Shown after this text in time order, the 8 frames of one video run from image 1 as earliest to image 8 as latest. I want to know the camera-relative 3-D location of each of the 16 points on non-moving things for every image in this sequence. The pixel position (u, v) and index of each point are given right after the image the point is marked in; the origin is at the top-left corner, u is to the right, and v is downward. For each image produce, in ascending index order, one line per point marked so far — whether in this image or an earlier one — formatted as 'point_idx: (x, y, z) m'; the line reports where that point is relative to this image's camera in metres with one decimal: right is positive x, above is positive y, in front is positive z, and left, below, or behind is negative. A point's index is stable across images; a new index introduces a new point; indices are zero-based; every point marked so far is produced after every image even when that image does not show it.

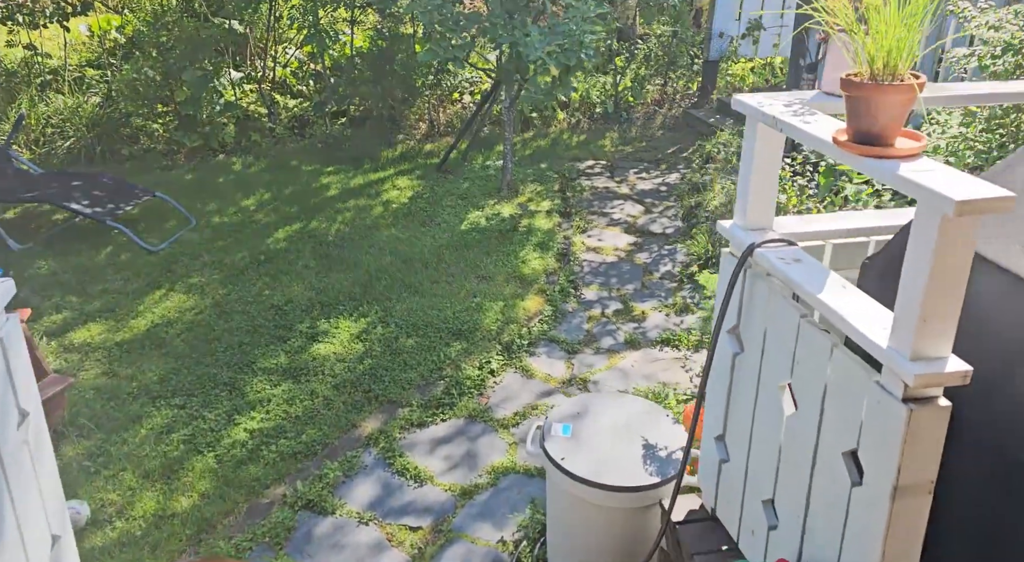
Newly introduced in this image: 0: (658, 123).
0: (+1.8, +1.9, +8.8) m
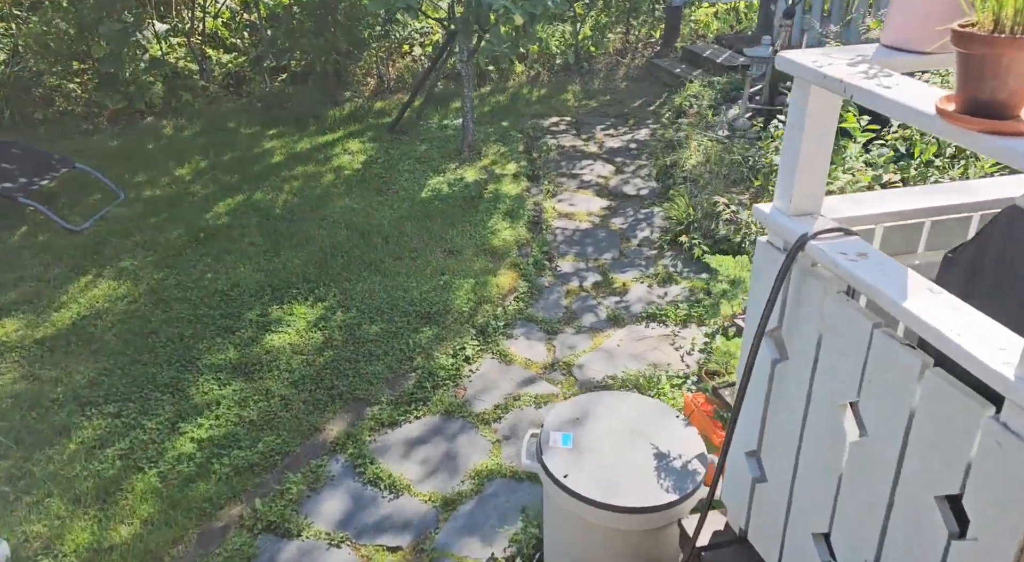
0: (+1.3, +2.4, +8.4) m
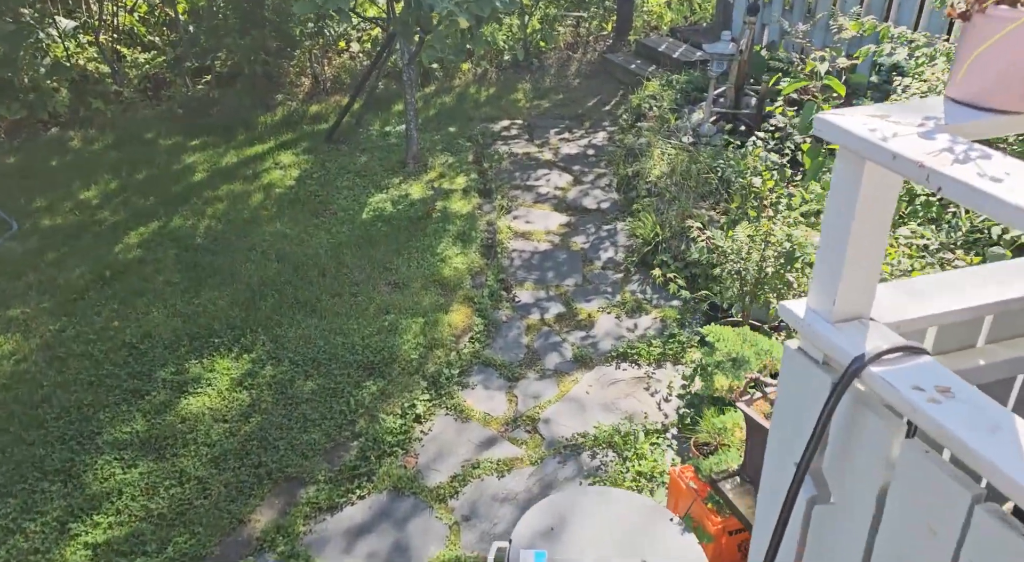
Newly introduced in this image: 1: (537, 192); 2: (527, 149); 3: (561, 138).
0: (+0.7, +2.3, +8.0) m
1: (+0.2, +0.6, +5.2) m
2: (+0.1, +1.1, +5.9) m
3: (+0.4, +1.2, +6.2) m
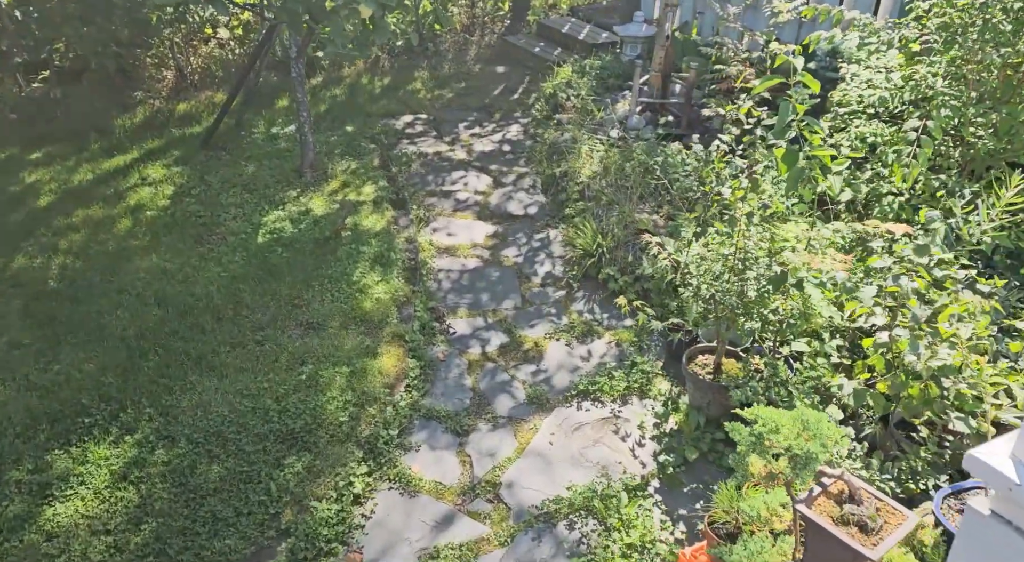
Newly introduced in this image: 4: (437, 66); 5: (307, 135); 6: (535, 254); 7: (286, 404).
0: (-0.4, +2.3, +7.4) m
1: (-0.4, +0.5, +4.7) m
2: (-0.5, +1.0, +5.3) m
3: (-0.3, +1.2, +5.6) m
4: (-0.7, +2.1, +7.1) m
5: (-1.3, +1.0, +4.7) m
6: (+0.1, +0.2, +4.2) m
7: (-0.9, -0.5, +3.0) m
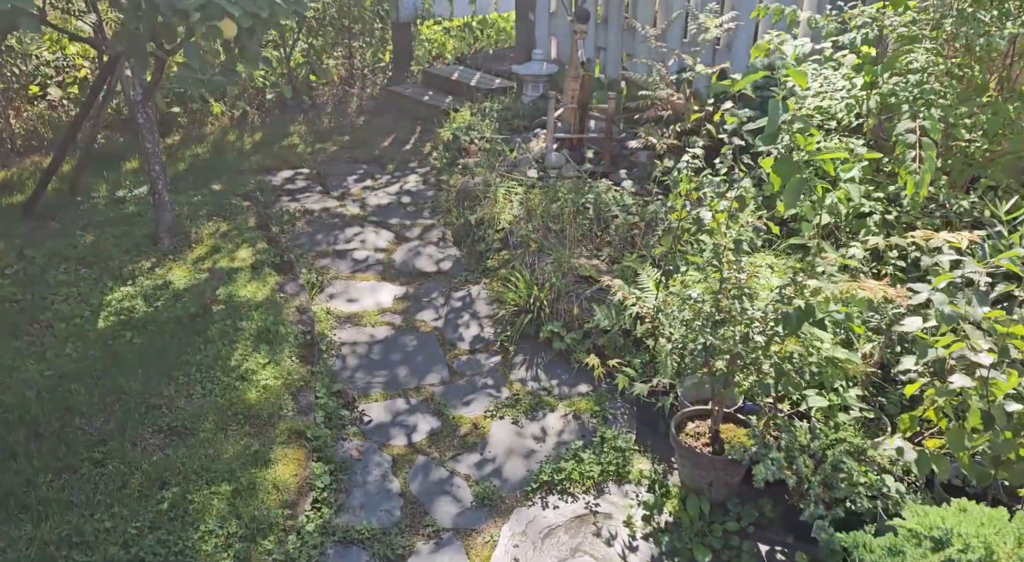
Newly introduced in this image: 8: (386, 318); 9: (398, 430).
0: (-1.5, +1.6, +6.8) m
1: (-0.9, +0.1, +4.0) m
2: (-1.2, +0.5, +4.6) m
3: (-1.0, +0.6, +4.9) m
4: (-1.7, +1.4, +6.4) m
5: (-1.9, +0.5, +3.9) m
6: (-0.3, -0.2, +3.5) m
7: (-1.1, -0.8, +2.1) m
8: (-0.6, -0.2, +3.5) m
9: (-0.4, -0.6, +2.8) m
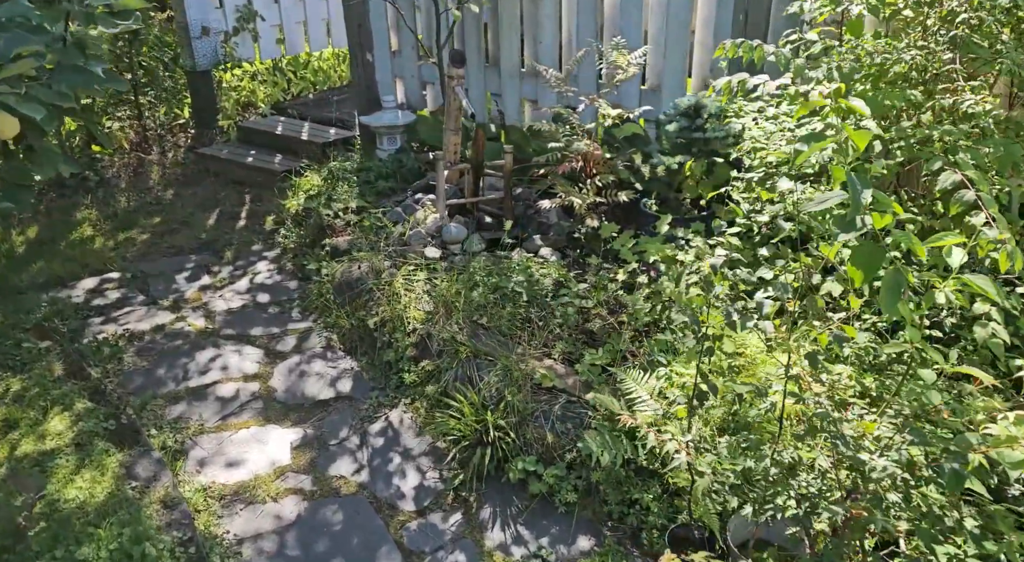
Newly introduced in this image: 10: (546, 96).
0: (-2.7, +0.8, +5.6) m
1: (-1.2, -0.5, +3.0) m
2: (-1.7, -0.2, +3.5) m
3: (-1.7, 0.0, +3.9) m
4: (-2.9, +0.6, +5.1) m
5: (-2.2, -0.3, +2.6) m
6: (-0.5, -0.7, +2.7) m
7: (-0.8, -1.3, +1.1) m
8: (-0.8, -0.7, +2.6) m
9: (-0.4, -1.1, +1.9) m
10: (+0.2, +1.1, +4.3) m
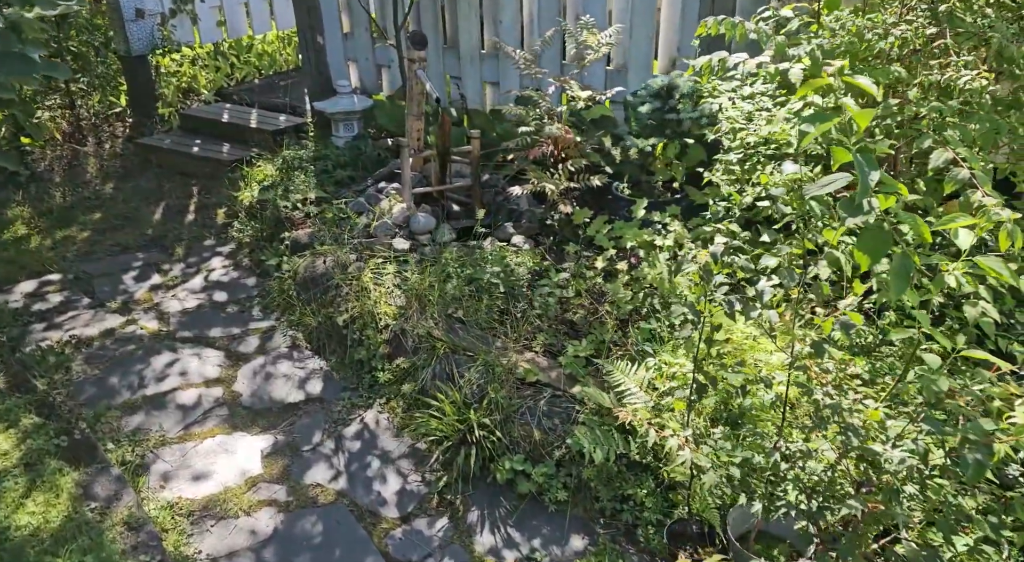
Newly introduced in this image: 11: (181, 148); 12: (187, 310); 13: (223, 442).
0: (-3.0, +0.8, +5.2) m
1: (-1.3, -0.5, +2.8) m
2: (-1.8, -0.2, +3.3) m
3: (-1.8, 0.0, +3.7) m
4: (-3.1, +0.6, +4.8) m
5: (-2.2, -0.3, +2.4) m
6: (-0.5, -0.6, +2.5) m
7: (-0.7, -1.3, +1.0) m
8: (-0.8, -0.7, +2.4) m
9: (-0.4, -1.1, +1.8) m
10: (0.0, +1.2, +4.2) m
11: (-2.3, +0.9, +5.1) m
12: (-1.5, -0.1, +3.4) m
13: (-1.1, -0.6, +2.6) m
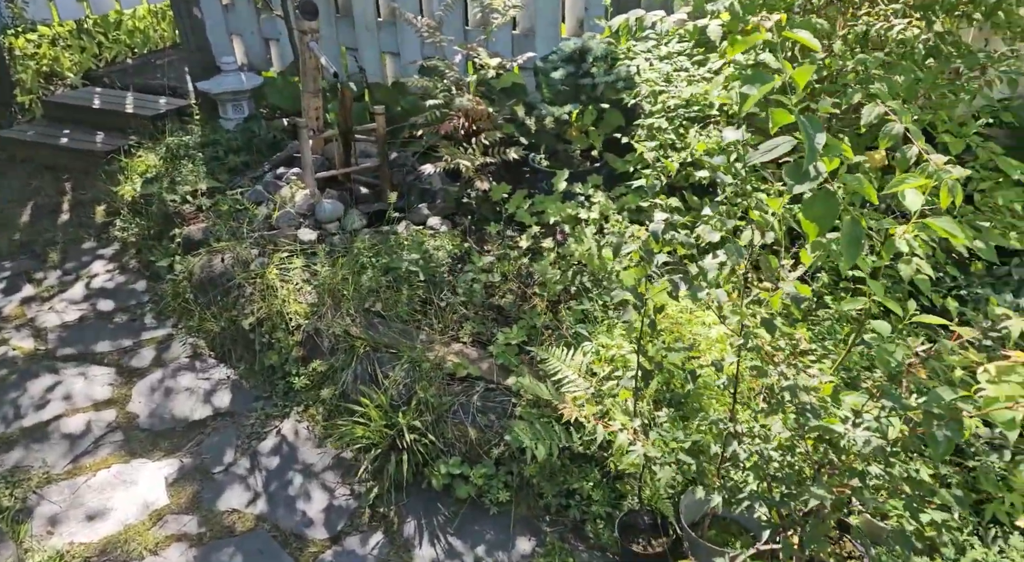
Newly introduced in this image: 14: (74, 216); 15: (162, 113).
0: (-3.6, +0.7, +4.6) m
1: (-1.5, -0.5, +2.5) m
2: (-2.1, -0.3, +2.9) m
3: (-2.2, -0.1, +3.2) m
4: (-3.6, +0.5, +4.2) m
5: (-2.4, -0.4, +1.9) m
6: (-0.7, -0.6, +2.3) m
7: (-0.7, -1.4, +0.8) m
8: (-1.0, -0.7, +2.1) m
9: (-0.5, -1.1, +1.6) m
10: (-0.6, +1.3, +3.9) m
11: (-2.9, +0.9, +4.6) m
12: (-1.9, -0.2, +3.1) m
13: (-1.3, -0.6, +2.3) m
14: (-2.4, +0.4, +4.0) m
15: (-2.2, +1.1, +4.6) m
